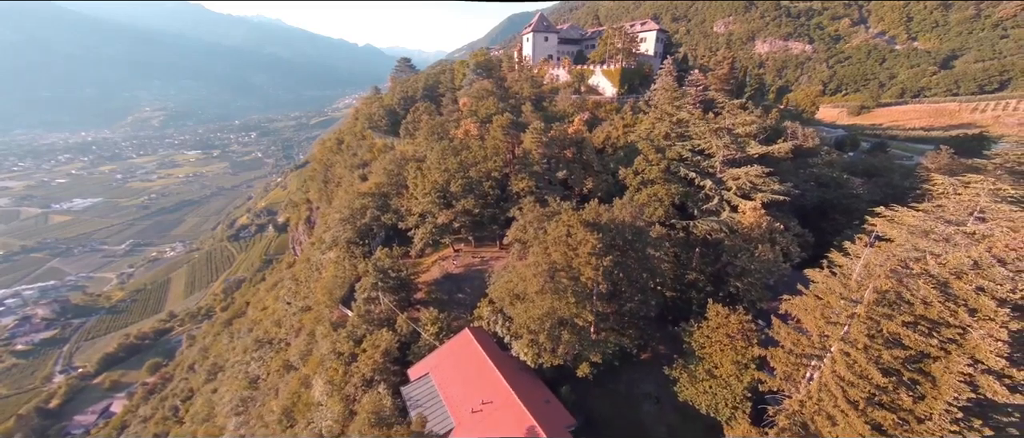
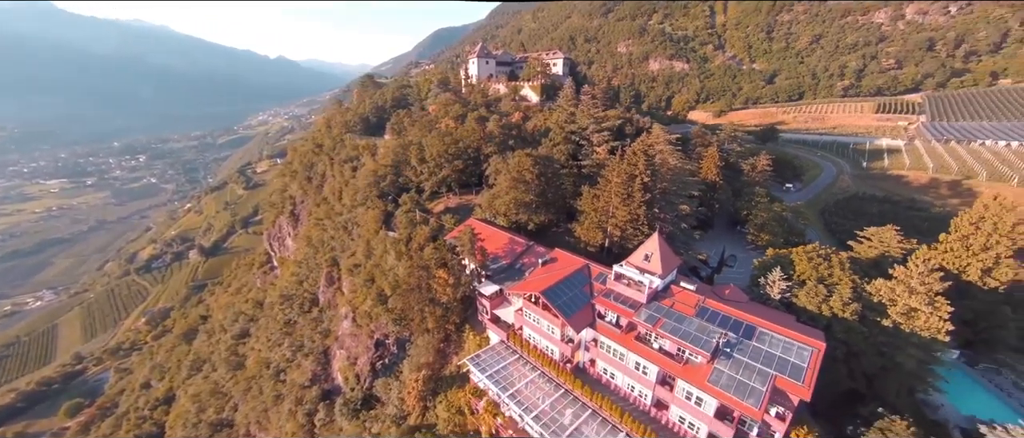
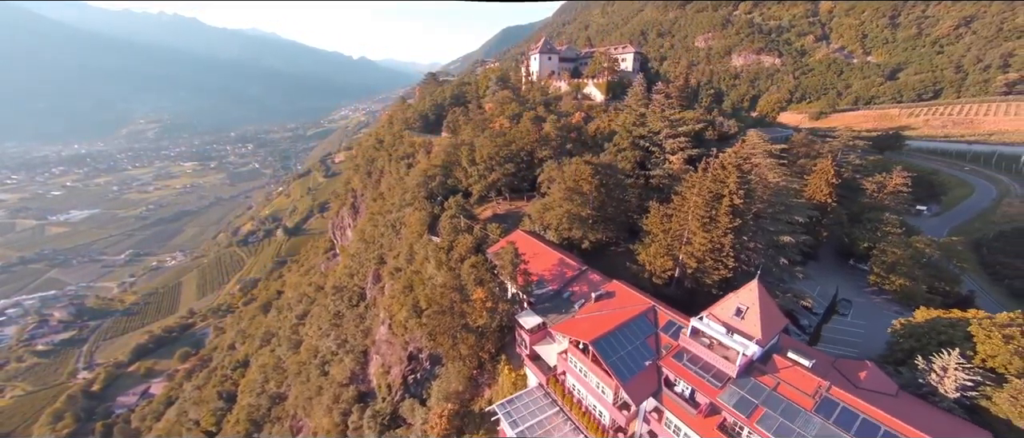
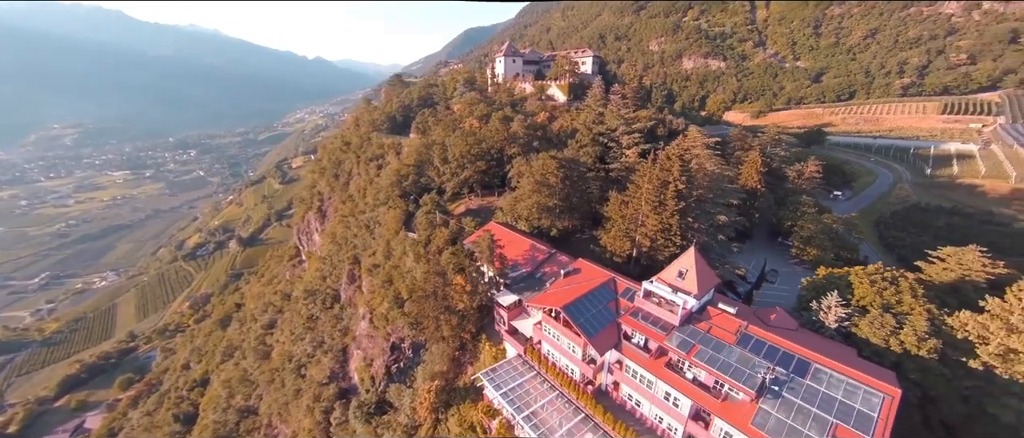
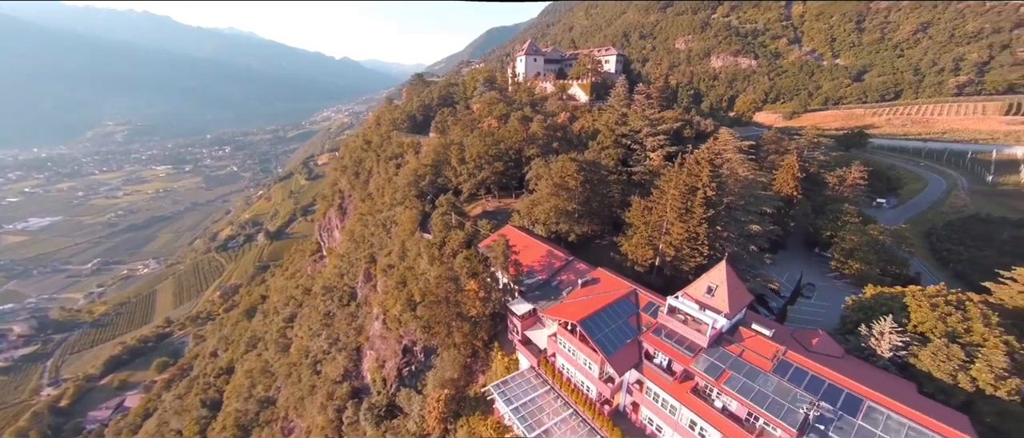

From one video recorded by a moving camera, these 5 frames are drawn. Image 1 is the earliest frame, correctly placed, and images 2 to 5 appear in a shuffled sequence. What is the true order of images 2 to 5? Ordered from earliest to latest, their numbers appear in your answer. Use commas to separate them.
3, 5, 4, 2
